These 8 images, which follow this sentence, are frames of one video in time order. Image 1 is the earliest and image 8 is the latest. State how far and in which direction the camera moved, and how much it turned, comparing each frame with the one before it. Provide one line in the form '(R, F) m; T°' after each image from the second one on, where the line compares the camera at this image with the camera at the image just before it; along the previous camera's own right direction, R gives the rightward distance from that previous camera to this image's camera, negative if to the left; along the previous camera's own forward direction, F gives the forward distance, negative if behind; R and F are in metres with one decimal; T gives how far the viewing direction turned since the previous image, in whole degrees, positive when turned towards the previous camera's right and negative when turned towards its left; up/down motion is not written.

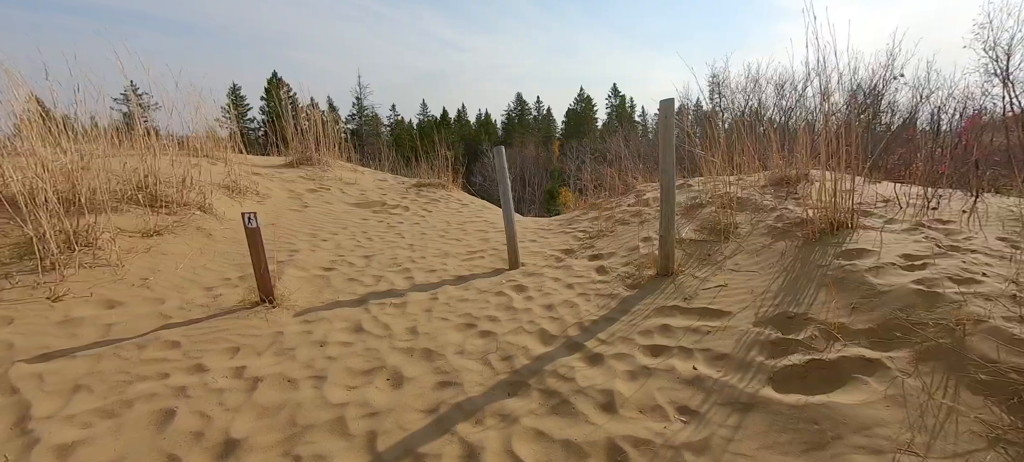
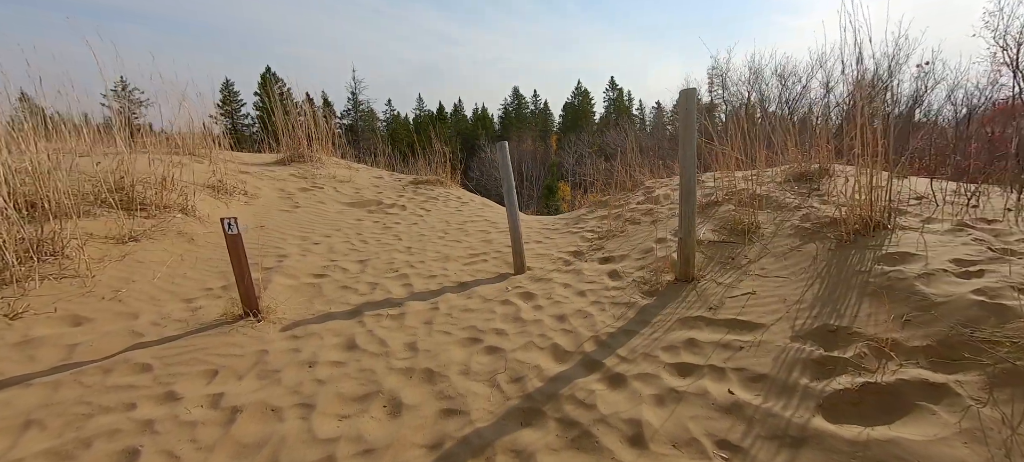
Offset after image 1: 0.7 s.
(-0.1, +0.3) m; 0°
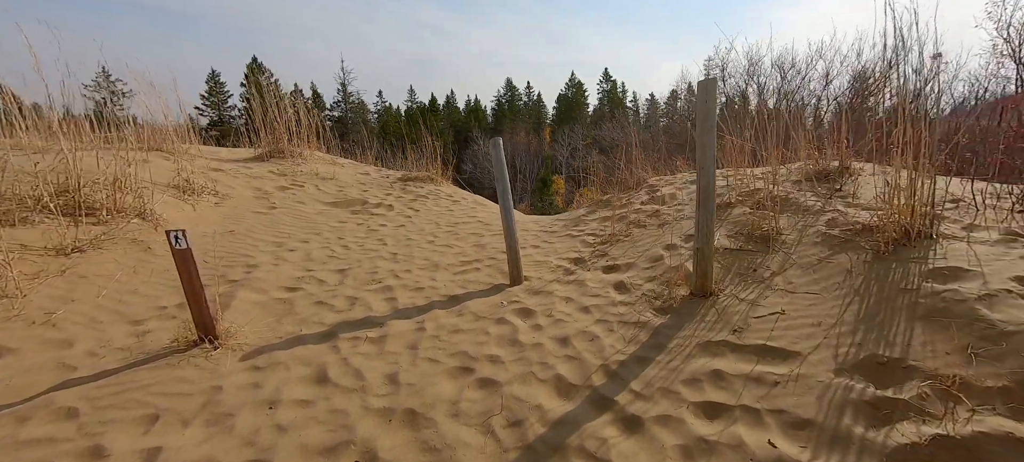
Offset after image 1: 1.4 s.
(0.0, +0.4) m; +1°
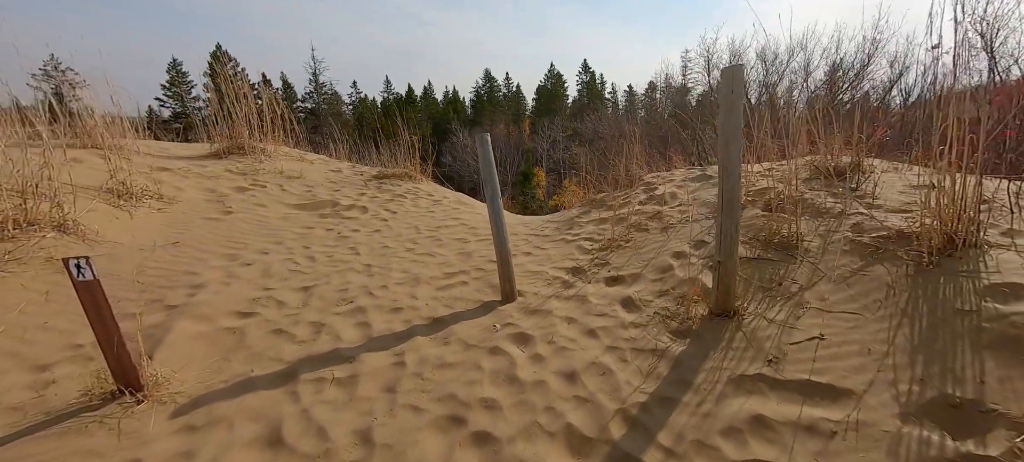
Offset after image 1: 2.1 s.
(-0.1, +0.4) m; +3°
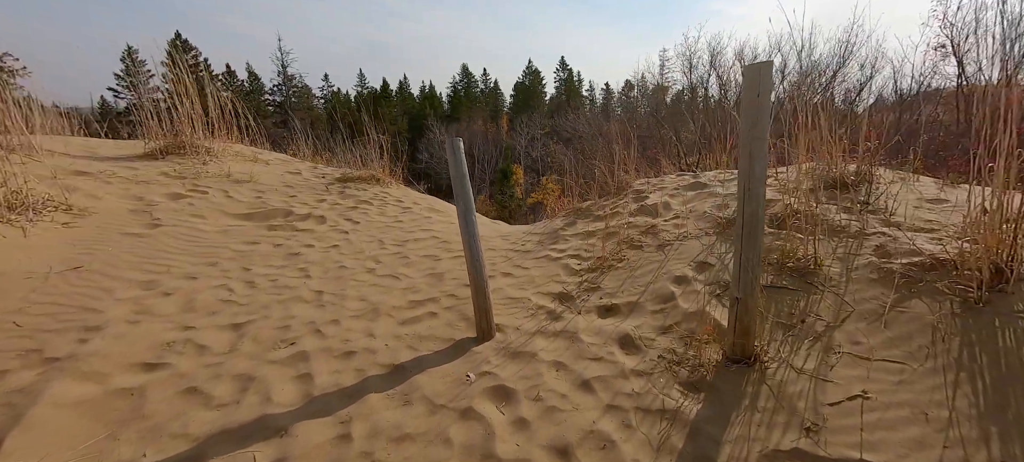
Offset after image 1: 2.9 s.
(0.0, +0.5) m; +3°
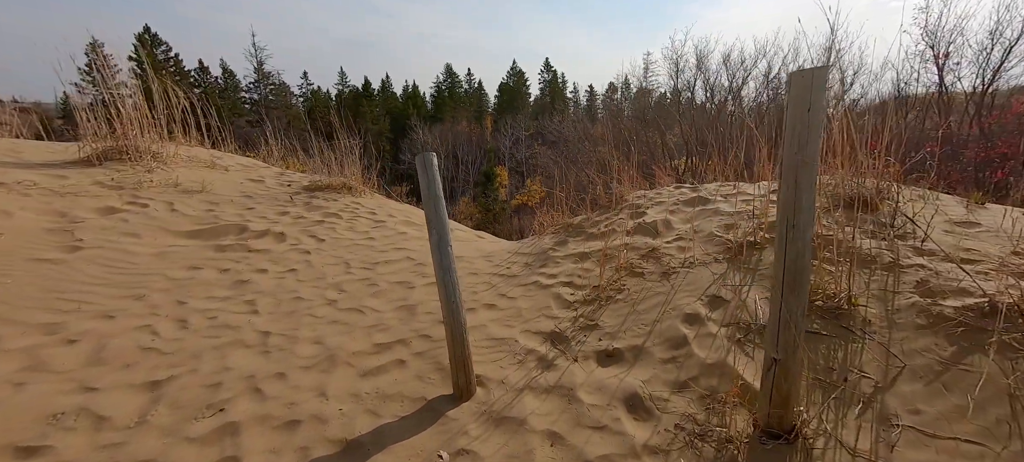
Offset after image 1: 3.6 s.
(0.0, +0.4) m; +2°
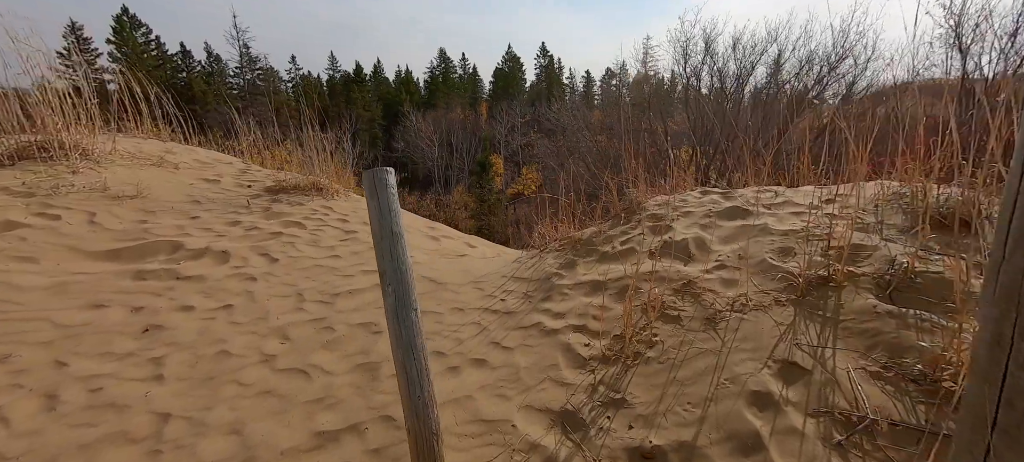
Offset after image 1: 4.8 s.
(0.0, +0.8) m; +1°
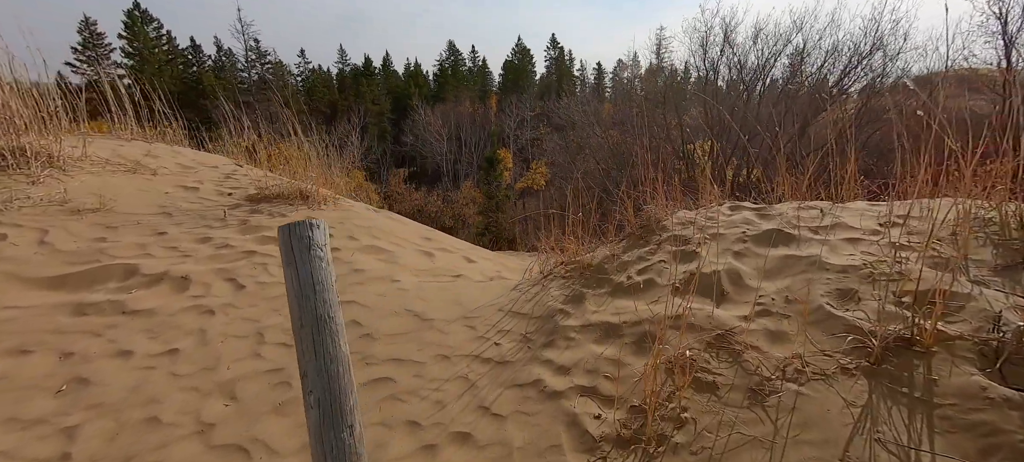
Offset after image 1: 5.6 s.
(+0.1, +0.5) m; -1°
